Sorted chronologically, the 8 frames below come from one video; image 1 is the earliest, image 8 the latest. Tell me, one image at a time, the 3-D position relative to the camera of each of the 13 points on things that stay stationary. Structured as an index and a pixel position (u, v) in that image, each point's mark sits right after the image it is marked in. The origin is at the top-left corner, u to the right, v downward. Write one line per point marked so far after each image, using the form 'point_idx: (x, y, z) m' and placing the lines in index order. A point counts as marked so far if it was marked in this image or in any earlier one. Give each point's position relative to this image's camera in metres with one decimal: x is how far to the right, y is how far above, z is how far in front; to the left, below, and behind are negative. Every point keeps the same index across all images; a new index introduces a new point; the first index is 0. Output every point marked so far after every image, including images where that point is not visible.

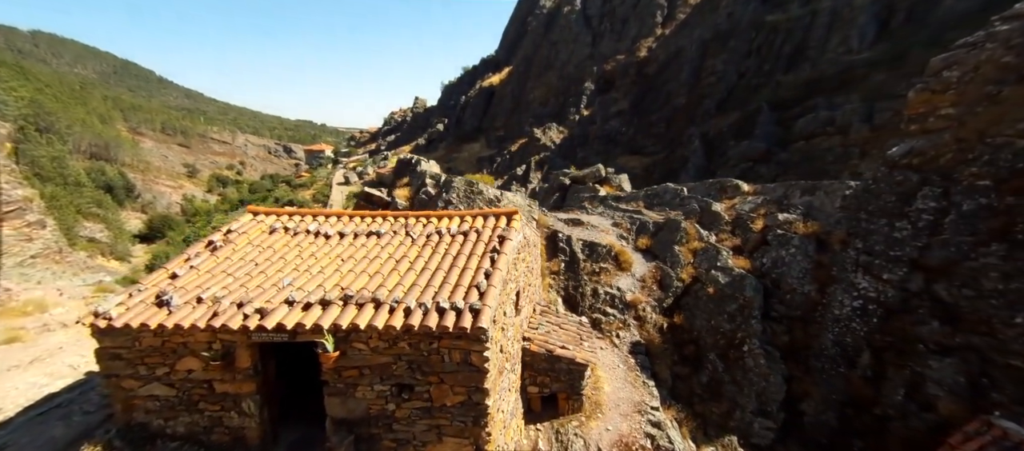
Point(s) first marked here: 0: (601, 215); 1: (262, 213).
0: (+2.8, +0.3, +12.6) m
1: (-4.2, +0.2, +6.9) m
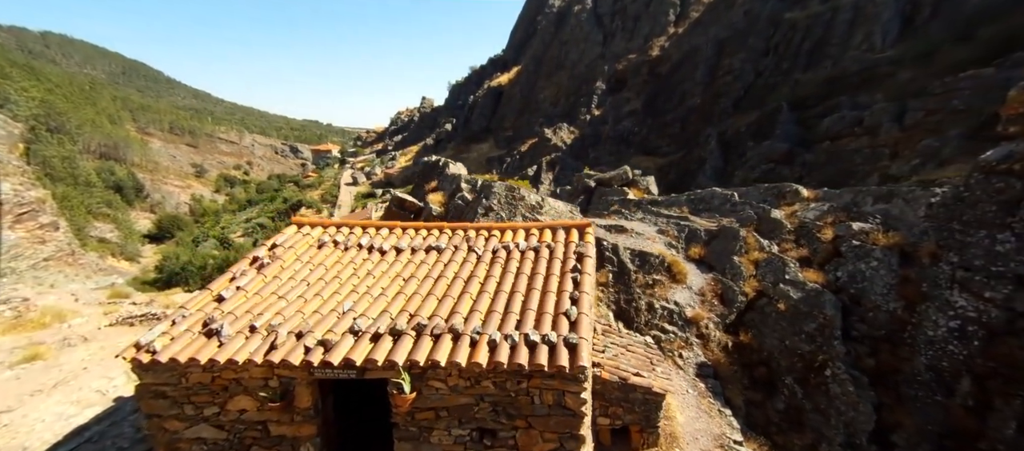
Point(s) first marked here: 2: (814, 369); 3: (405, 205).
0: (+3.9, +0.1, +12.0) m
1: (-3.2, 0.0, +6.3) m
2: (+5.3, -2.5, +7.0) m
3: (-3.1, +0.6, +11.7) m
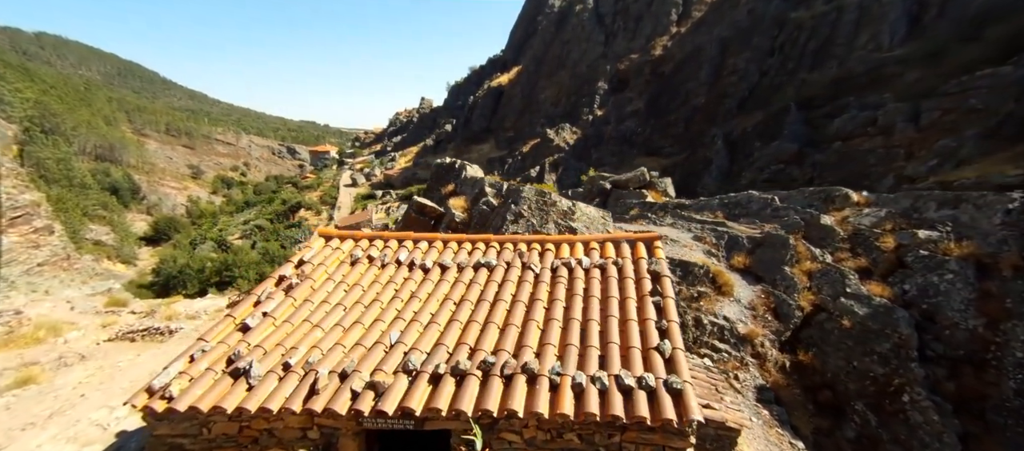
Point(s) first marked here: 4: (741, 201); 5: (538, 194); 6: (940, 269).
0: (+4.6, 0.0, +11.3) m
1: (-2.4, -0.2, +5.6) m
2: (+6.0, -2.7, +6.4) m
3: (-2.4, +0.4, +11.0) m
4: (+6.5, +0.7, +11.4) m
5: (+0.6, +0.8, +9.6) m
6: (+7.7, -0.8, +7.2) m
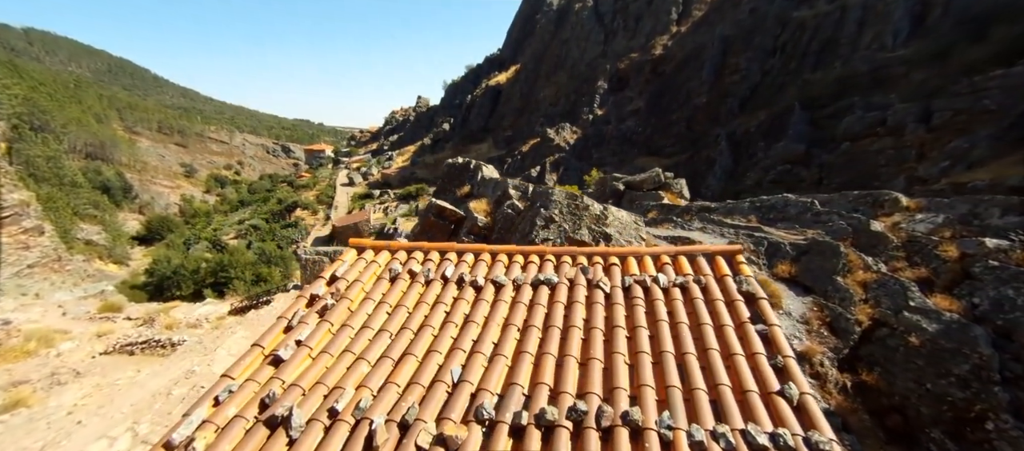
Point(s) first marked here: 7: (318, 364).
0: (+5.2, -0.2, +10.8) m
1: (-1.7, -0.3, +5.0) m
2: (+6.7, -2.8, +5.8) m
3: (-1.7, +0.3, +10.4) m
4: (+7.1, +0.6, +10.9) m
5: (+1.3, +0.6, +9.0) m
6: (+8.4, -0.9, +6.7) m
7: (-1.7, -1.2, +3.5) m
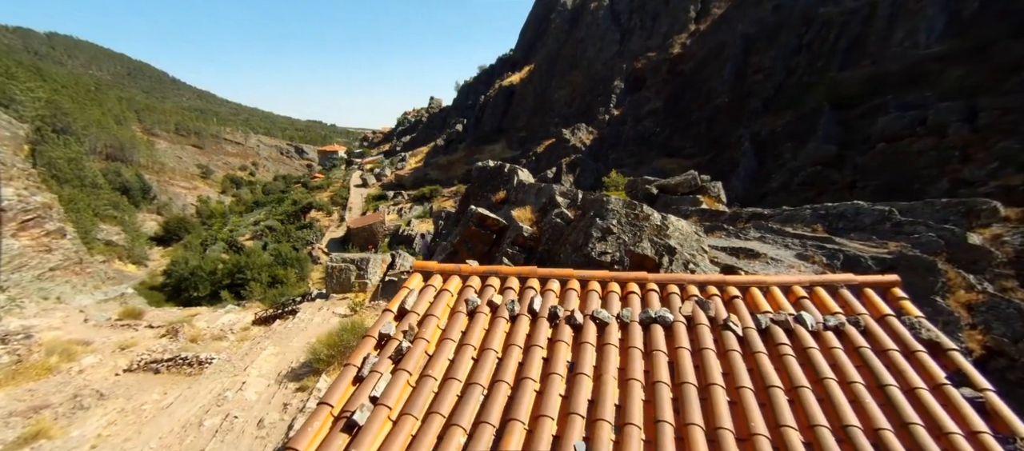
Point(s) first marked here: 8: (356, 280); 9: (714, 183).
0: (+6.3, -0.4, +9.9) m
1: (-0.8, -0.5, +4.3) m
2: (+7.7, -3.1, +4.9) m
3: (-0.6, +0.1, +9.7) m
4: (+8.2, +0.3, +10.0) m
5: (+2.3, +0.4, +8.2) m
6: (+9.3, -1.2, +5.7) m
7: (-0.8, -1.4, +2.8) m
8: (-5.5, -1.9, +14.3) m
9: (+9.4, +2.0, +18.6) m
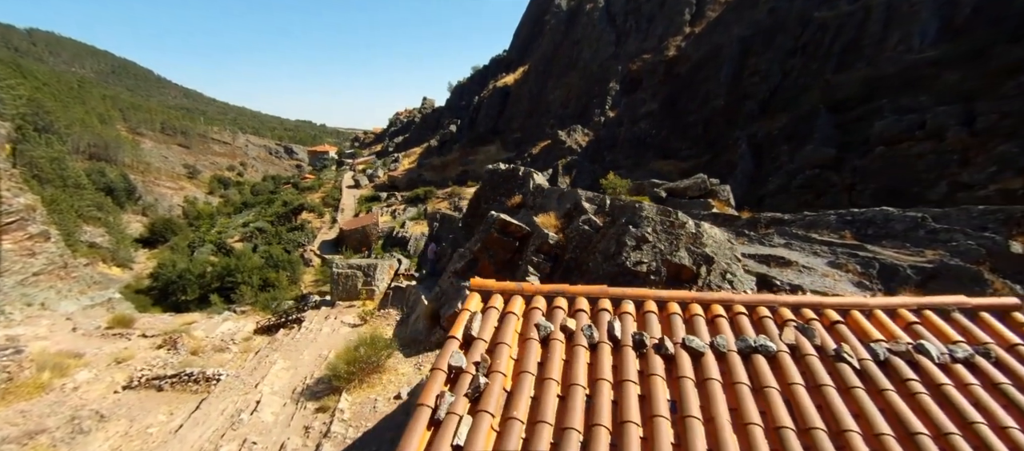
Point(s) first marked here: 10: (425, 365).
0: (+6.8, -0.6, +9.7) m
1: (-0.1, -0.7, +3.9) m
2: (+8.3, -3.2, +4.7) m
3: (-0.1, -0.1, +9.3) m
4: (+8.8, +0.2, +9.8) m
5: (+2.9, +0.2, +7.9) m
6: (+10.0, -1.3, +5.6) m
7: (-0.1, -1.6, +2.4) m
8: (-5.1, -2.1, +13.7) m
9: (+9.7, +1.8, +18.4) m
10: (-1.7, -2.8, +8.0) m
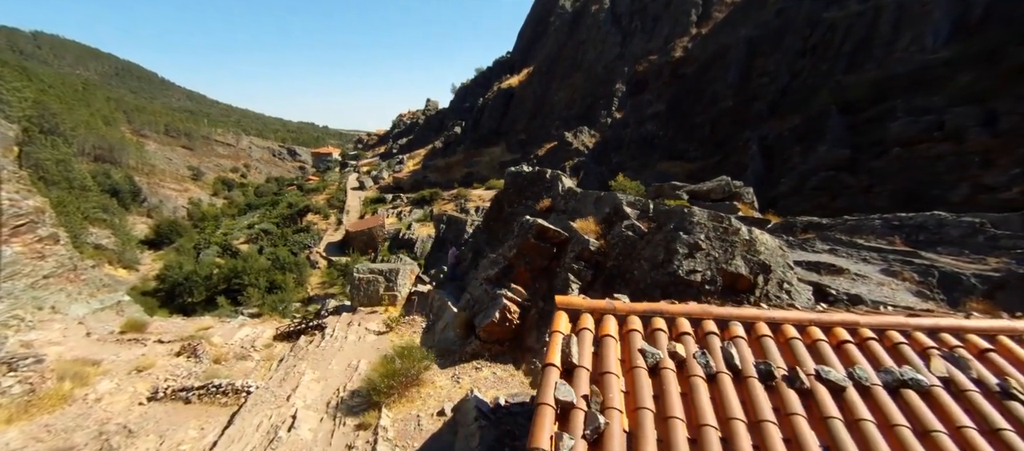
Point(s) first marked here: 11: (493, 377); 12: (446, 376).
0: (+7.6, -0.7, +9.3) m
1: (+0.7, -0.8, +3.5) m
2: (+9.1, -3.3, +4.3) m
3: (+0.7, -0.2, +9.0) m
4: (+9.6, +0.1, +9.4) m
5: (+3.7, +0.1, +7.5) m
6: (+10.8, -1.4, +5.2) m
7: (+0.7, -1.7, +2.0) m
8: (-4.3, -2.2, +13.4) m
9: (+10.6, +1.6, +18.0) m
10: (-0.9, -2.9, +7.7) m
11: (-0.4, -2.9, +7.6) m
12: (-1.3, -2.9, +7.8) m
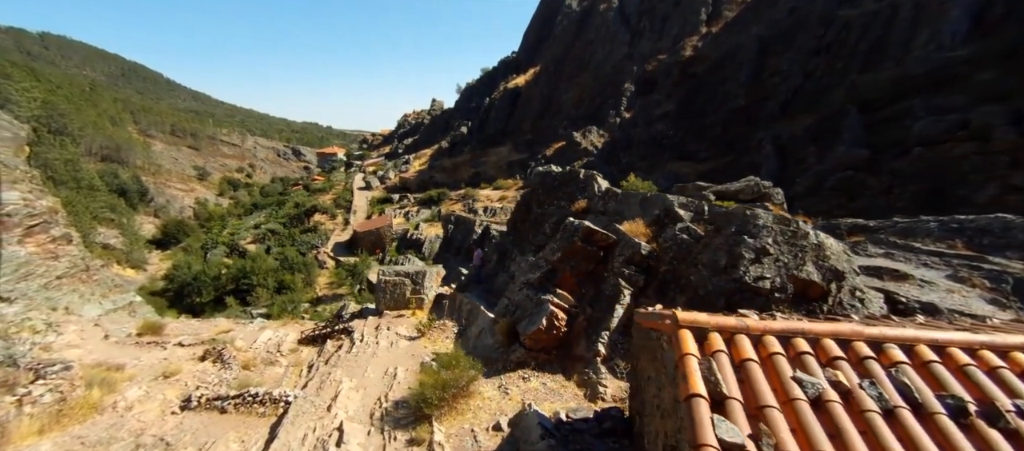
0: (+8.6, -0.8, +8.9) m
1: (+1.6, -0.8, +3.1) m
2: (+10.0, -3.4, +3.9) m
3: (+1.7, -0.3, +8.6) m
4: (+10.5, 0.0, +8.9) m
5: (+4.7, +0.1, +7.1) m
6: (+11.7, -1.5, +4.7) m
7: (+1.6, -1.7, +1.6) m
8: (-3.3, -2.3, +13.1) m
9: (+11.6, +1.6, +17.6) m
10: (0.0, -3.0, +7.3) m
11: (+0.6, -2.9, +7.3) m
12: (-0.4, -3.0, +7.5) m
